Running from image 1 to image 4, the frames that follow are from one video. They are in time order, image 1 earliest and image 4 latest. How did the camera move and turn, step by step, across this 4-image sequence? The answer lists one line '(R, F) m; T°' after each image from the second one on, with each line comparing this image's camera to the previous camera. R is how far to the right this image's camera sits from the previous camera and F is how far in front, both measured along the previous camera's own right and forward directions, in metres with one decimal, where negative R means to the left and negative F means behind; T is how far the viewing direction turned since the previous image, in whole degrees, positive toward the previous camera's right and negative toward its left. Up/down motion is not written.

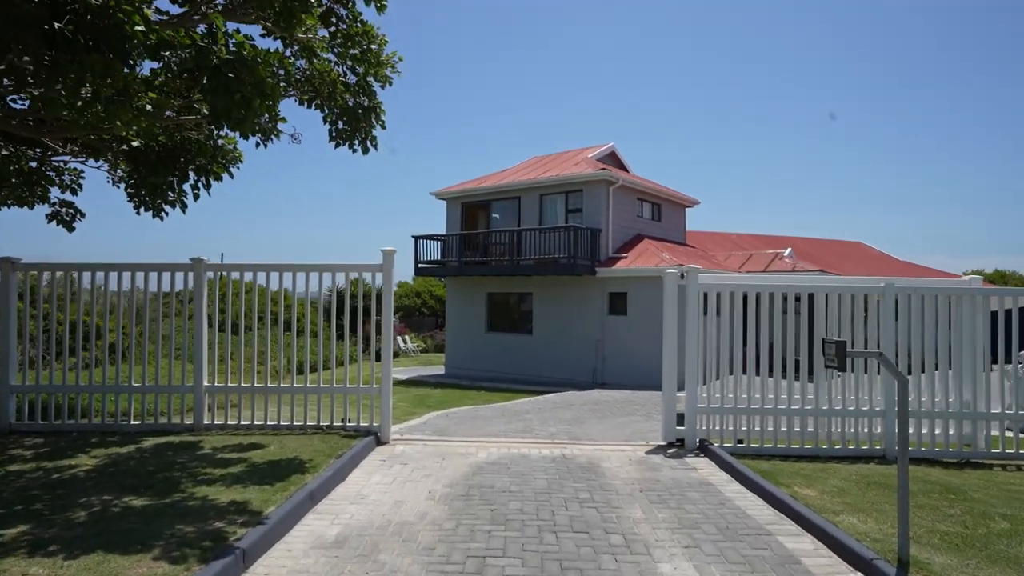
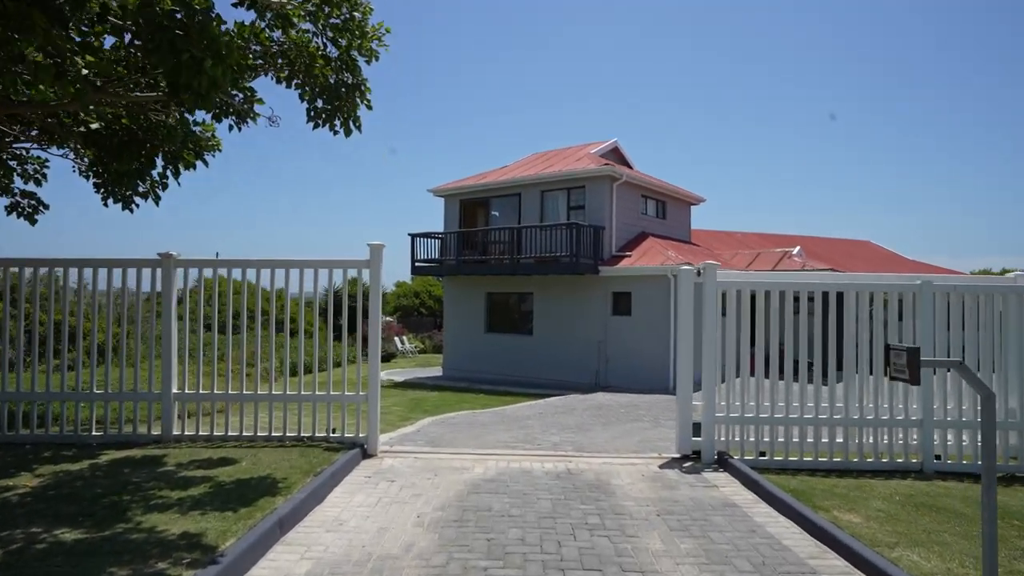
(0.0, +0.7) m; 0°
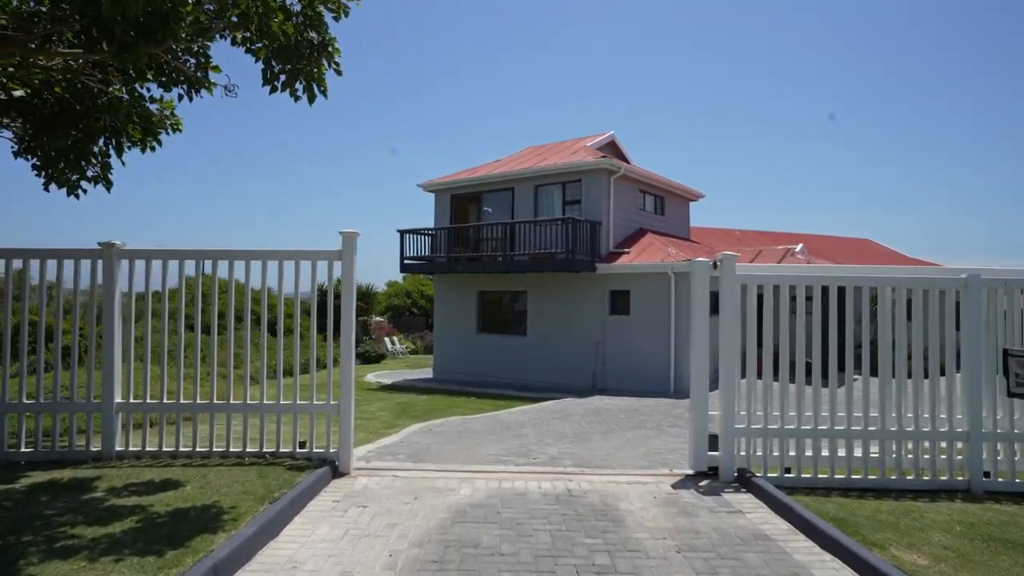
(0.0, +0.9) m; +1°
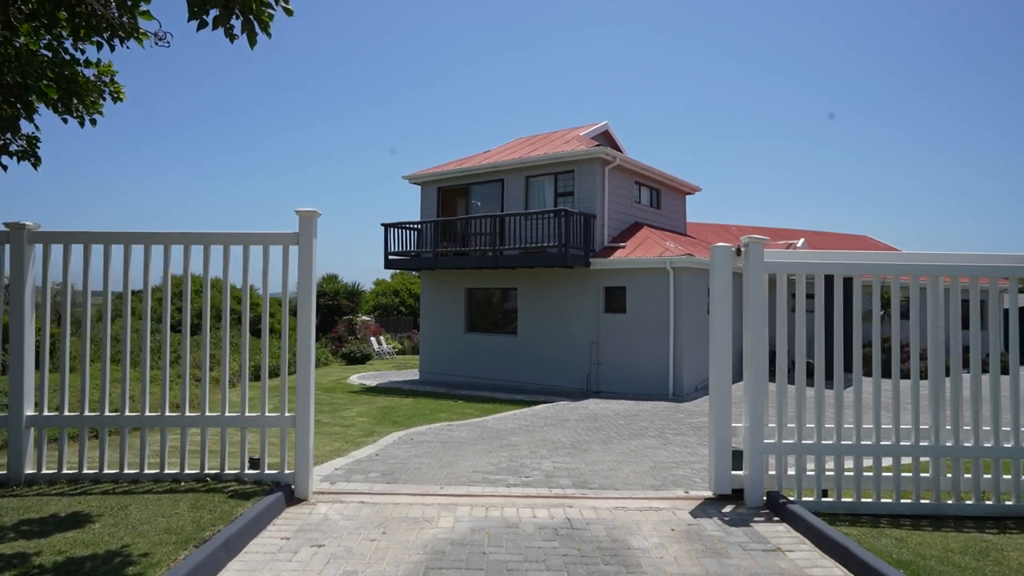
(0.0, +1.0) m; +1°
